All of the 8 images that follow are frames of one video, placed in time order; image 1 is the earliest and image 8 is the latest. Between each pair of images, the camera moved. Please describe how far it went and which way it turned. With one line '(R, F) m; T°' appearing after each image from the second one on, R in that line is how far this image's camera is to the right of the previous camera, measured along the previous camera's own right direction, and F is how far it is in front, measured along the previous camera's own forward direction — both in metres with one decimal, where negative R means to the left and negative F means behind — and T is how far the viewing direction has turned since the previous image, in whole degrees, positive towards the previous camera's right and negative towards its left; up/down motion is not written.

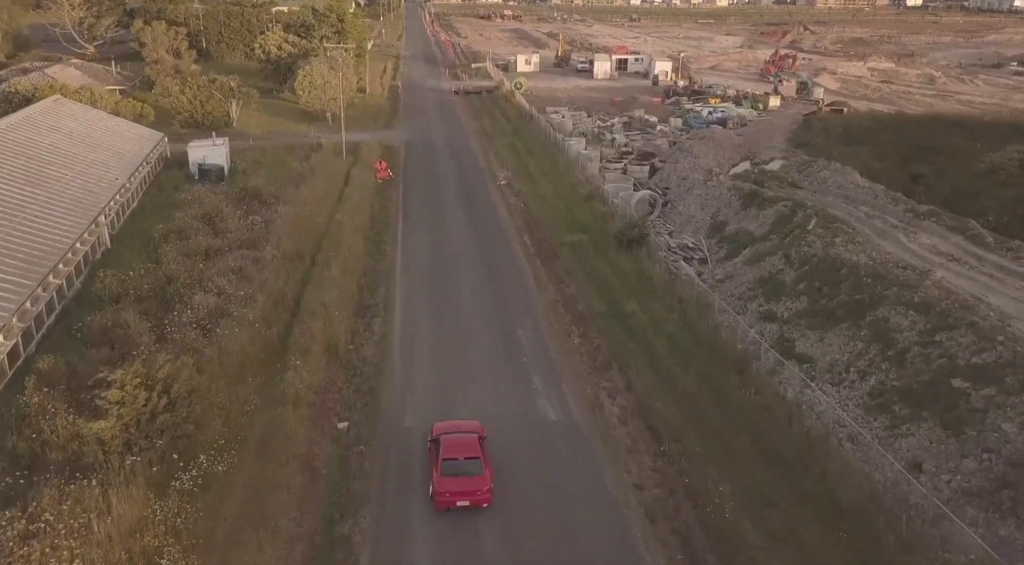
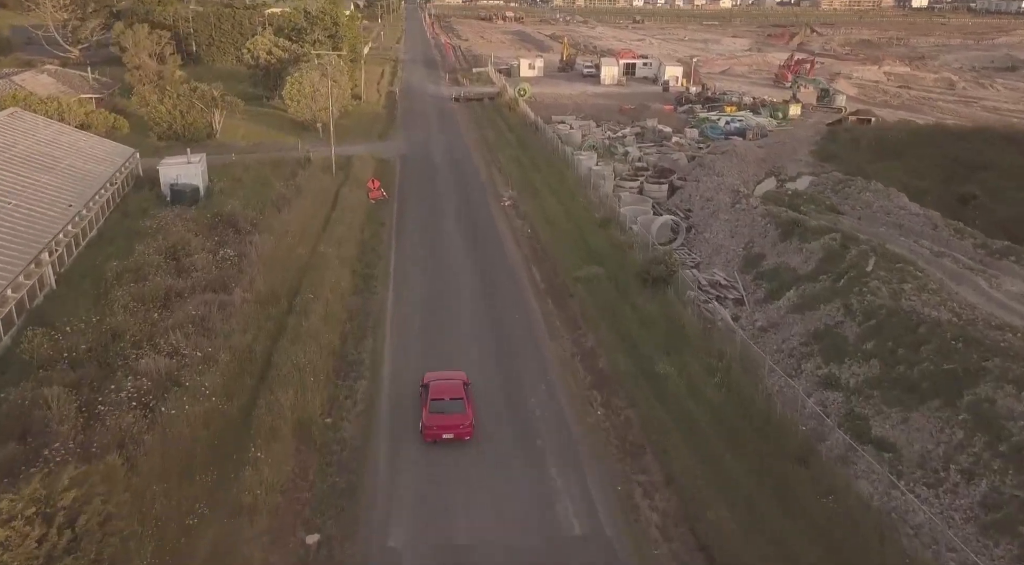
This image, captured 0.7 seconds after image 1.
(-0.2, +3.7) m; 0°
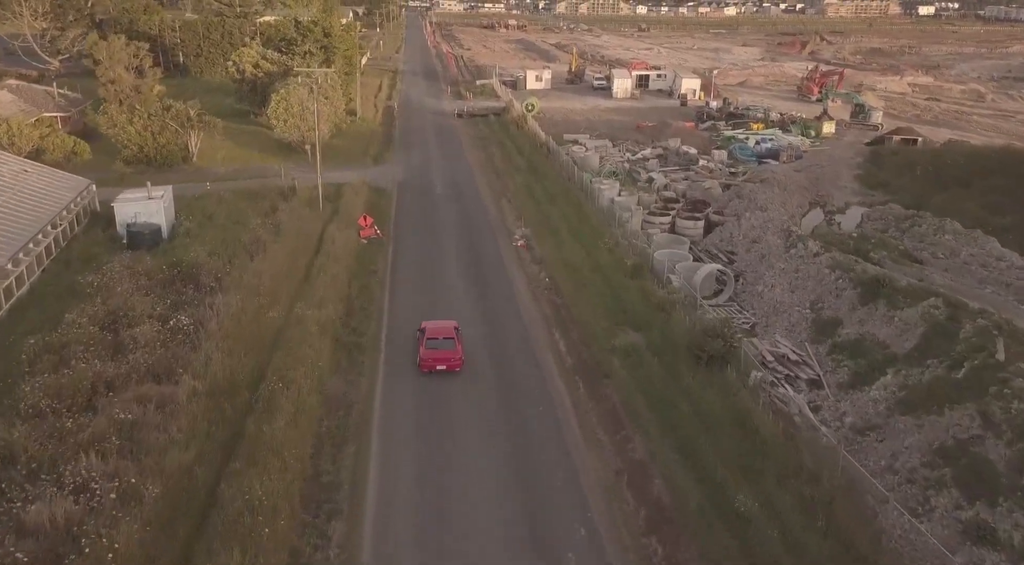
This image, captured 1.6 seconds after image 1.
(-0.5, +5.0) m; 0°
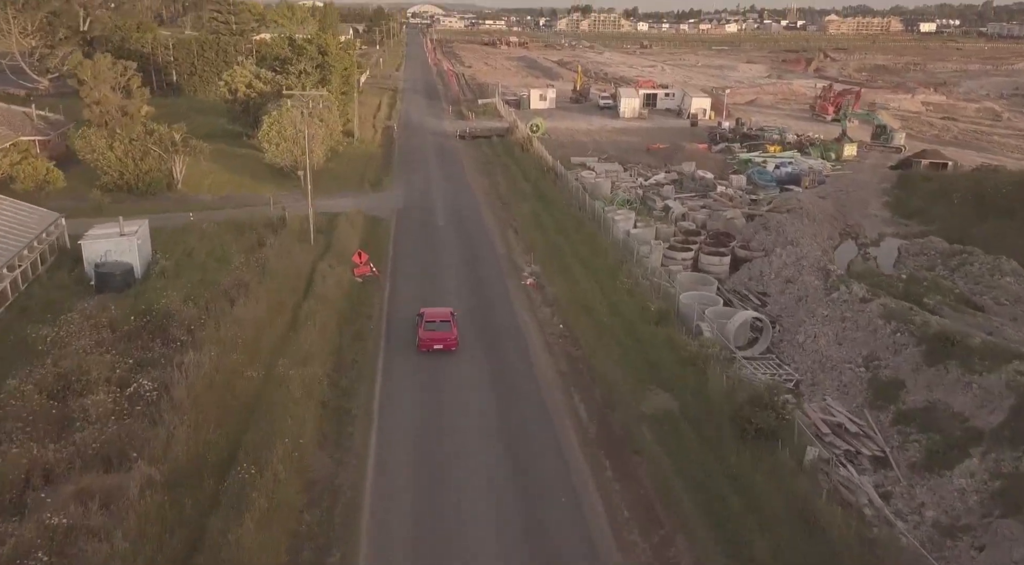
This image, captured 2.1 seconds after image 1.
(-0.3, +2.8) m; 0°
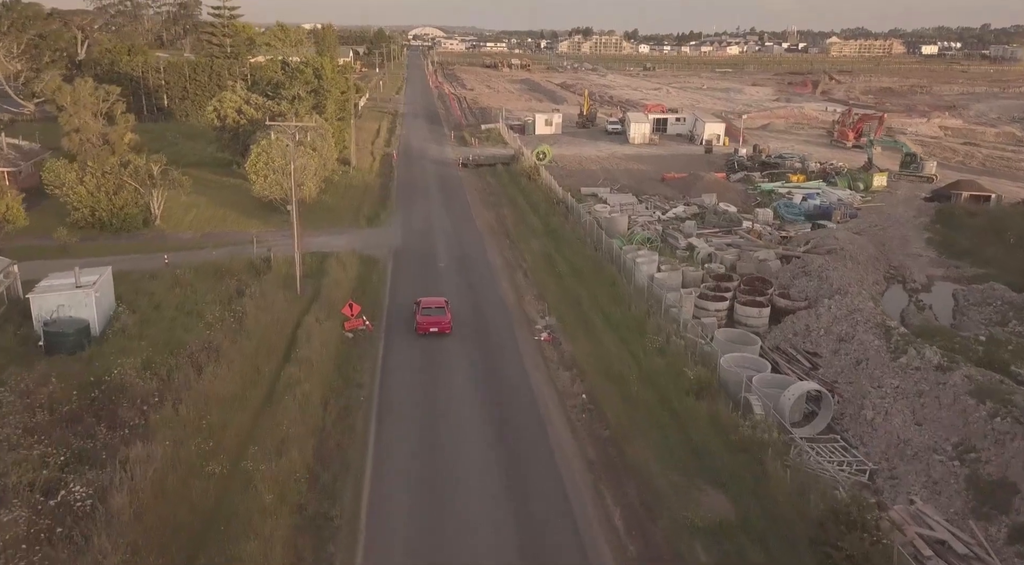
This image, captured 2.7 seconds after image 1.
(-0.4, +3.5) m; 0°
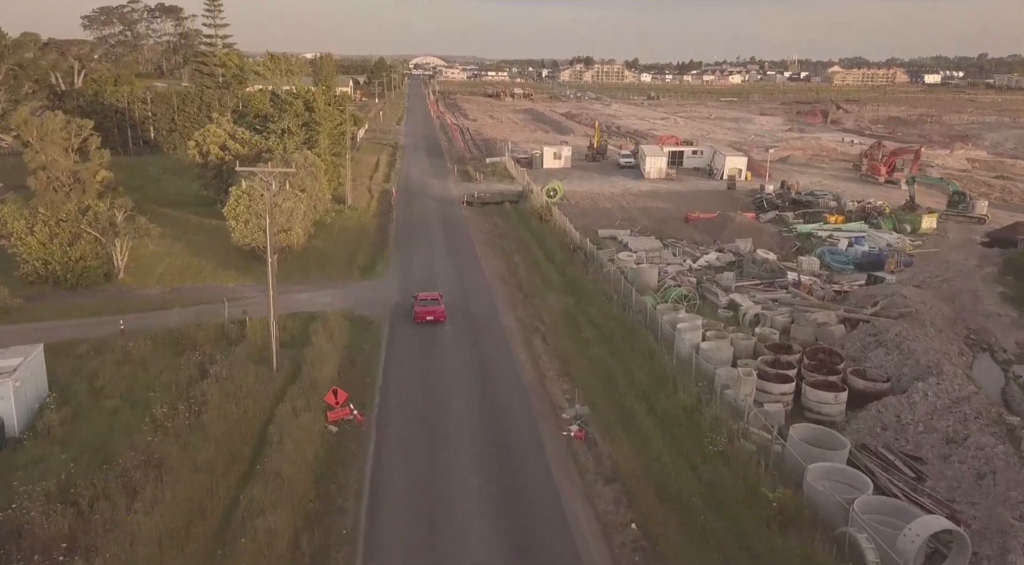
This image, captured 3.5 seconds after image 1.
(-0.6, +4.7) m; 0°
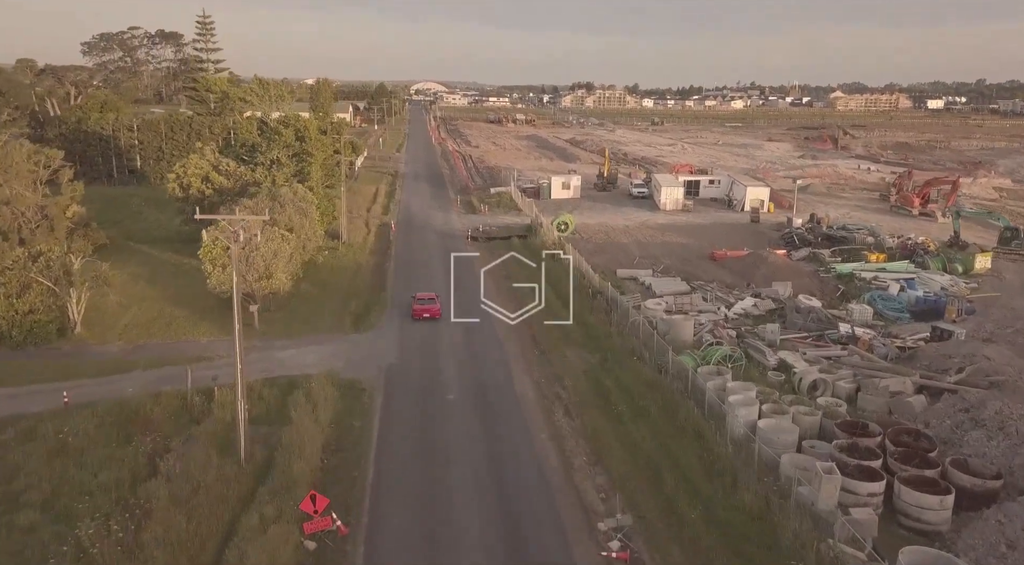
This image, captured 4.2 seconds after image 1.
(-0.5, +4.2) m; 0°
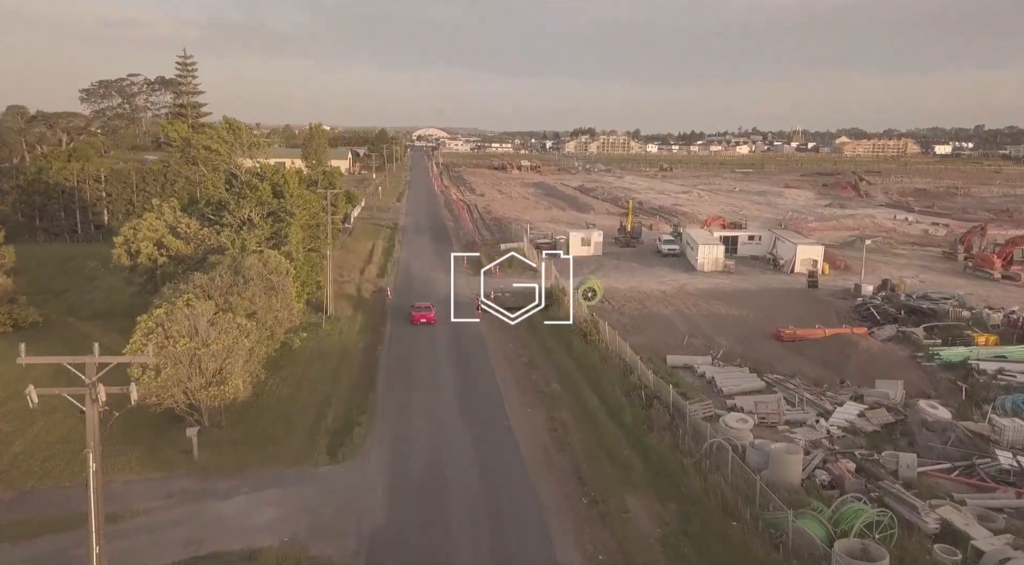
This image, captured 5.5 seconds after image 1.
(-0.9, +8.1) m; 0°
